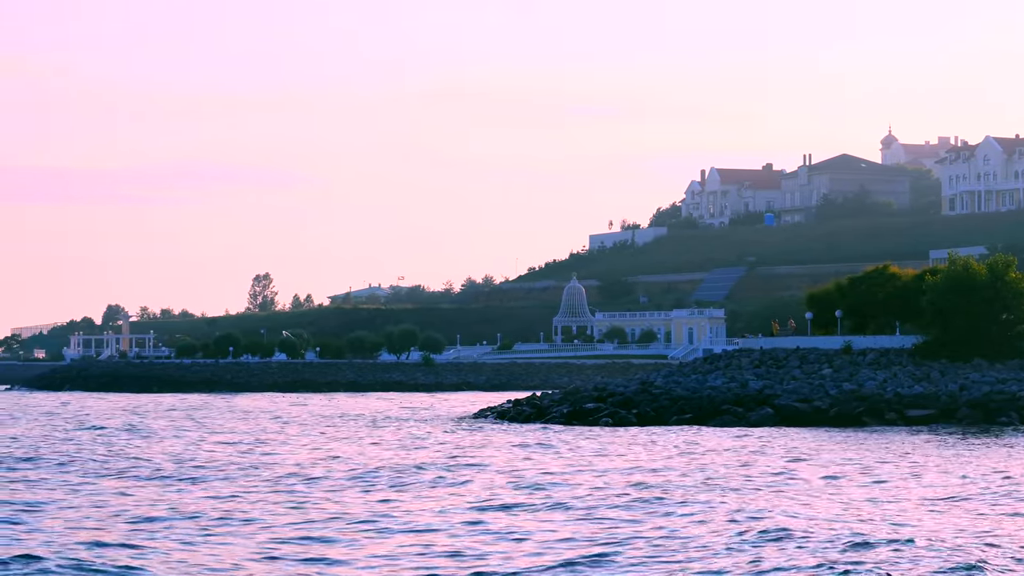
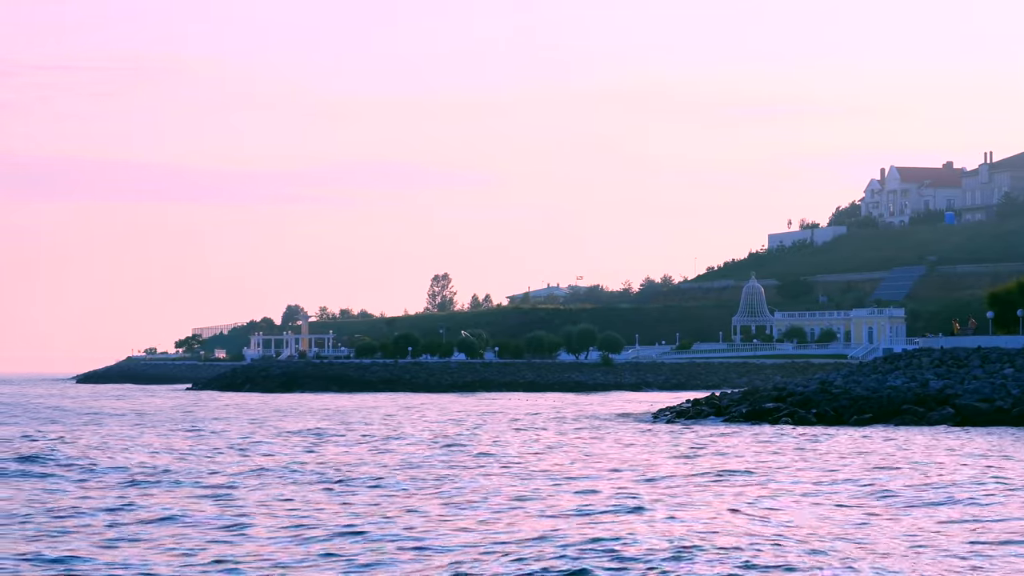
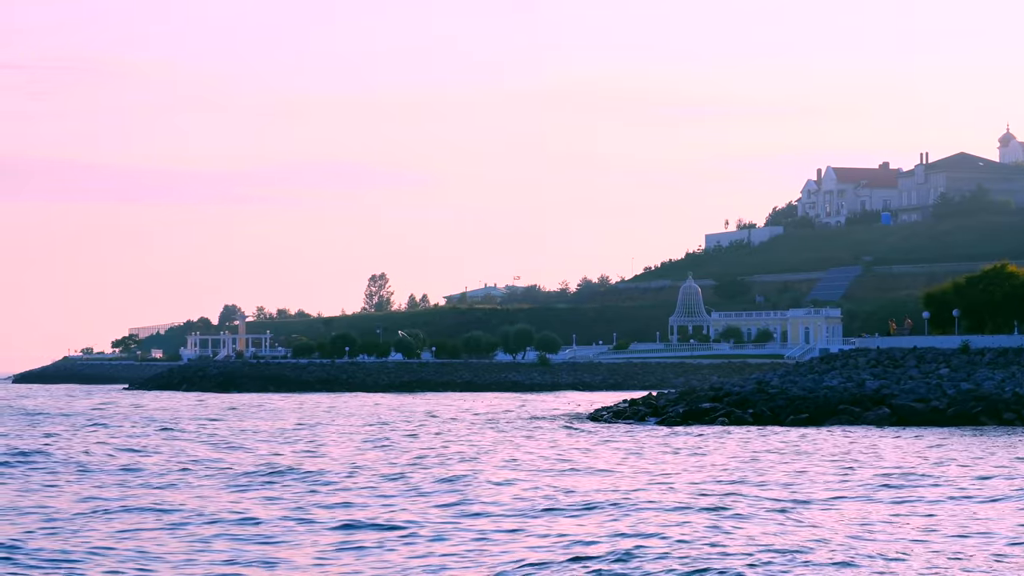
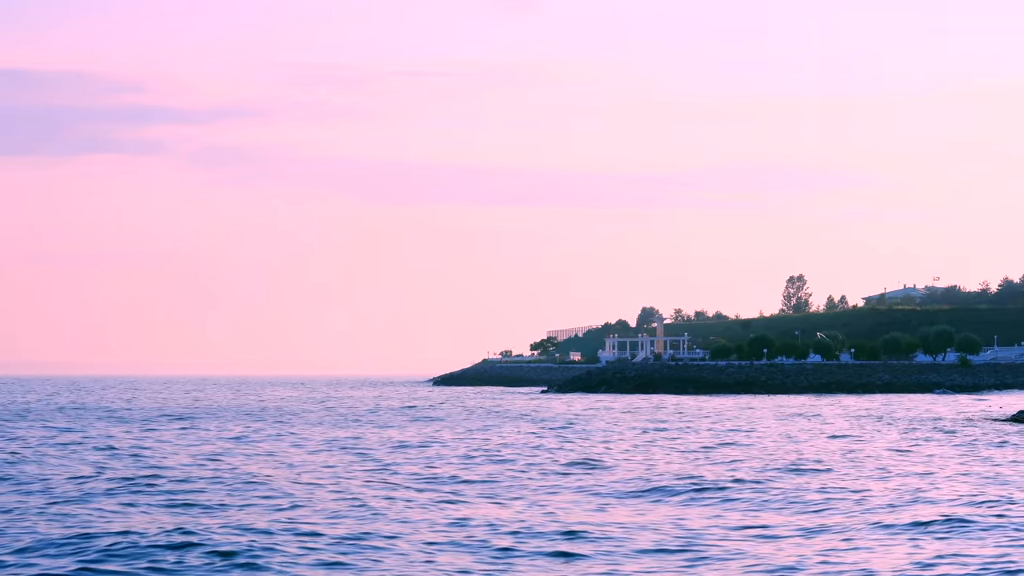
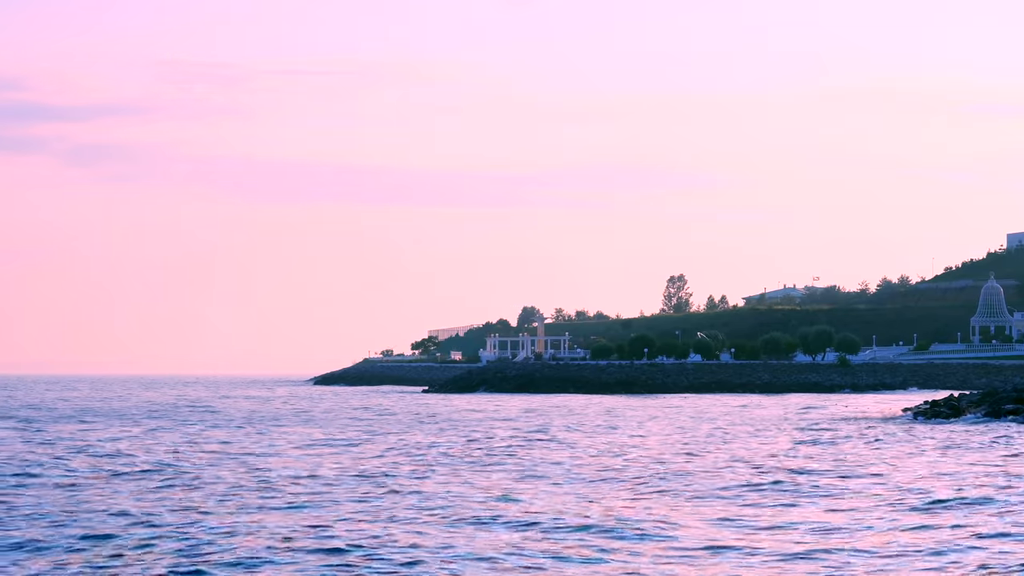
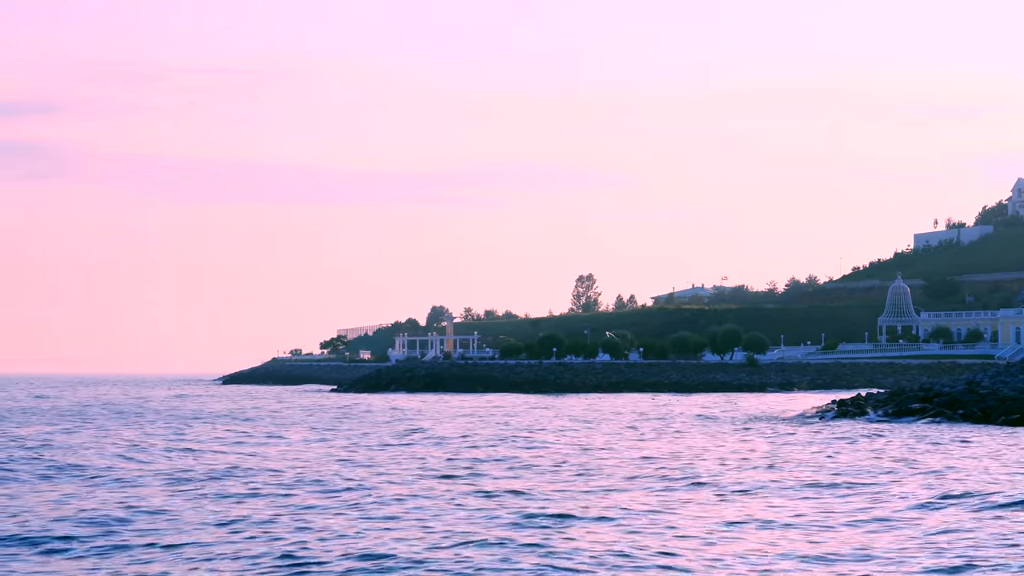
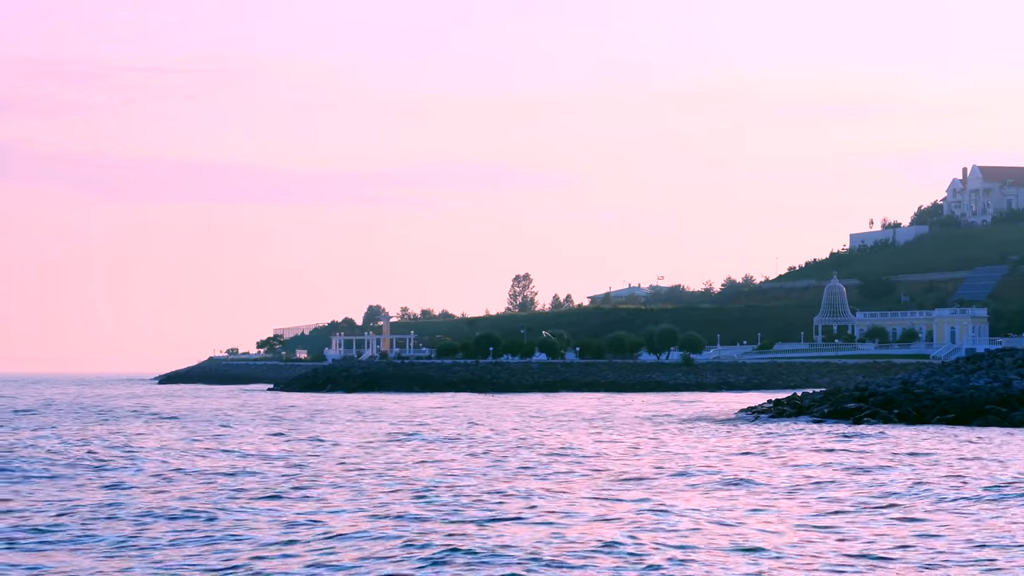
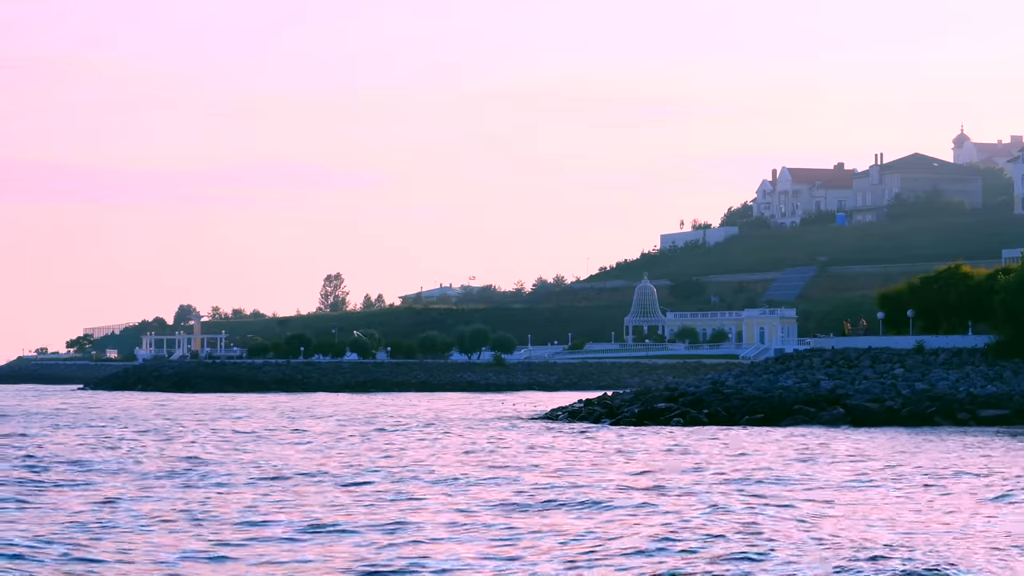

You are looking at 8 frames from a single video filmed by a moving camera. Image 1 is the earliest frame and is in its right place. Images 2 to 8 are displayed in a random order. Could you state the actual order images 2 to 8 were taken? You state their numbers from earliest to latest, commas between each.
8, 3, 2, 7, 6, 5, 4
